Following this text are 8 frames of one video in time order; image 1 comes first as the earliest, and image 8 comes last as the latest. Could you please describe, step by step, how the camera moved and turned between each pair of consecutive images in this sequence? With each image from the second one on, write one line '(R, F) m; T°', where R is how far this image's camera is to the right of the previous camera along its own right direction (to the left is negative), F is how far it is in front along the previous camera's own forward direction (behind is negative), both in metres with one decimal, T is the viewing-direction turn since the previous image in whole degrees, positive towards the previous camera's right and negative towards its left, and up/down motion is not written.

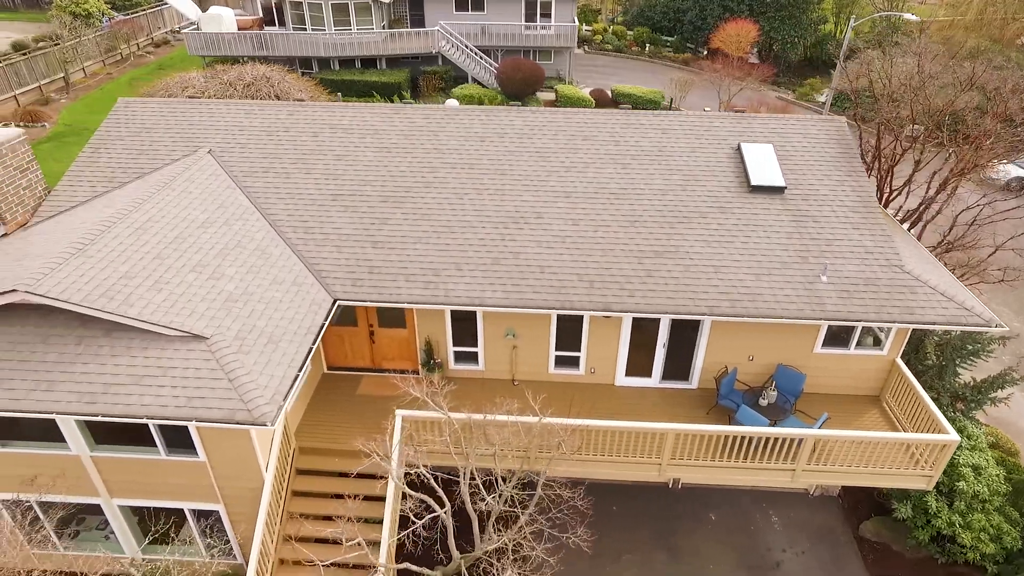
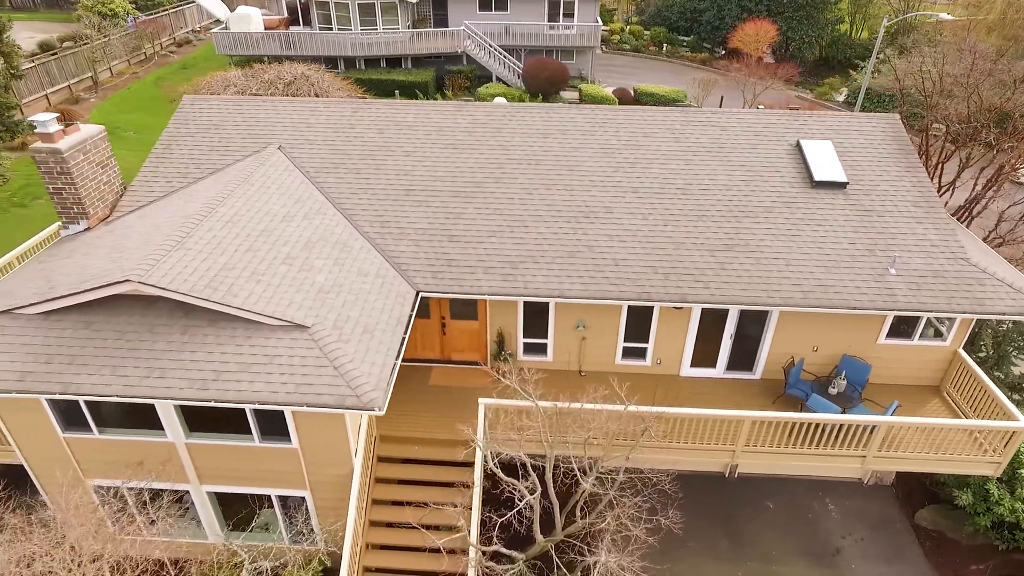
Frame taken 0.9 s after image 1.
(-1.5, -0.3) m; 0°
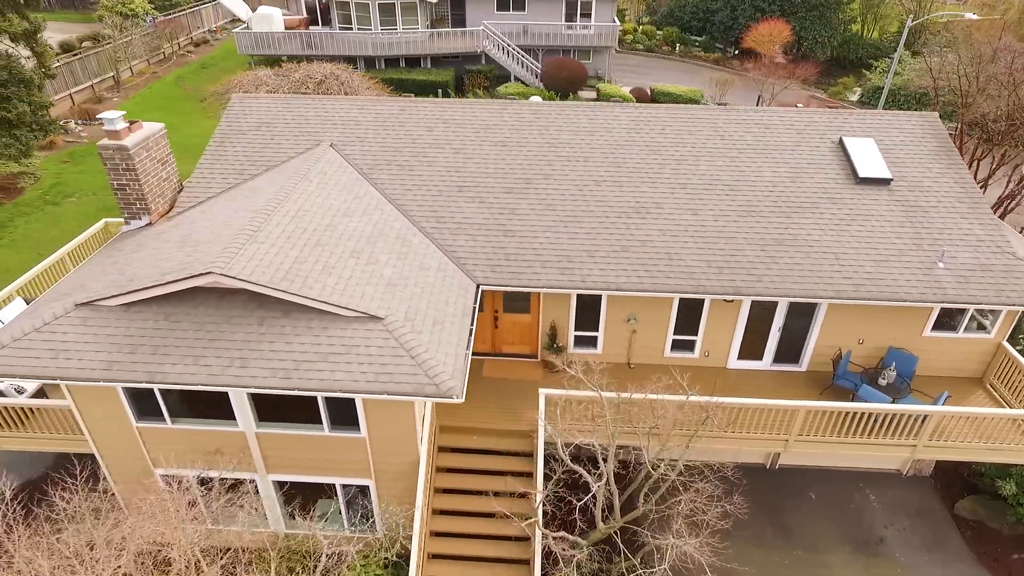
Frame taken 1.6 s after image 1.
(-1.2, -0.3) m; 0°
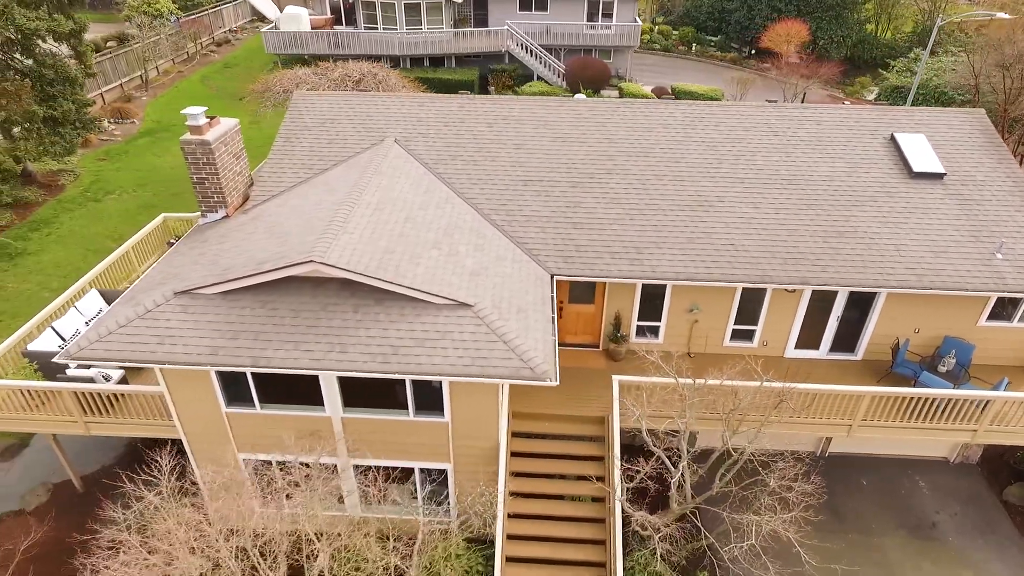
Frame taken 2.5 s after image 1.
(-1.5, -0.4) m; 0°
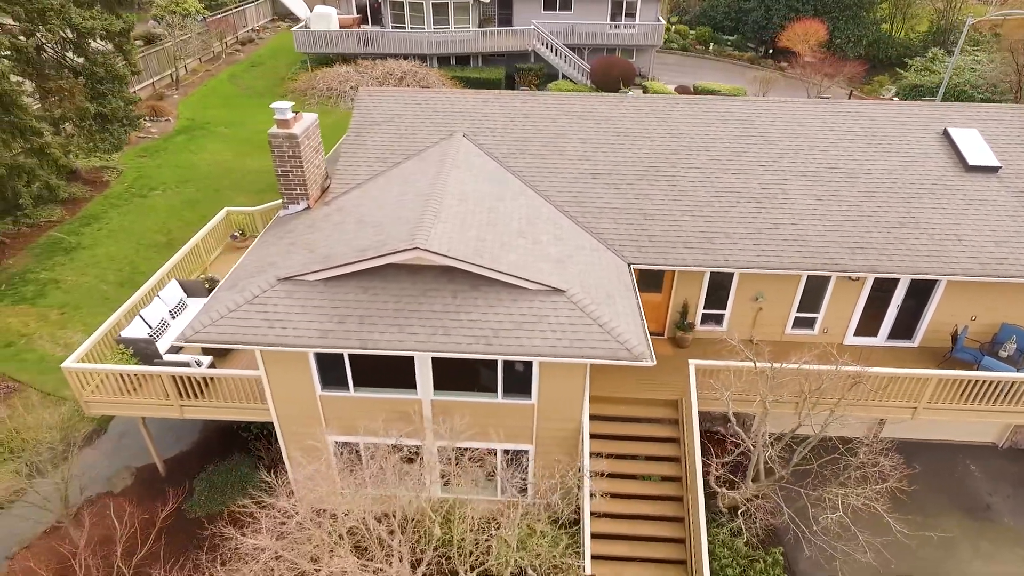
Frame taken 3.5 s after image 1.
(-1.7, -0.5) m; 0°
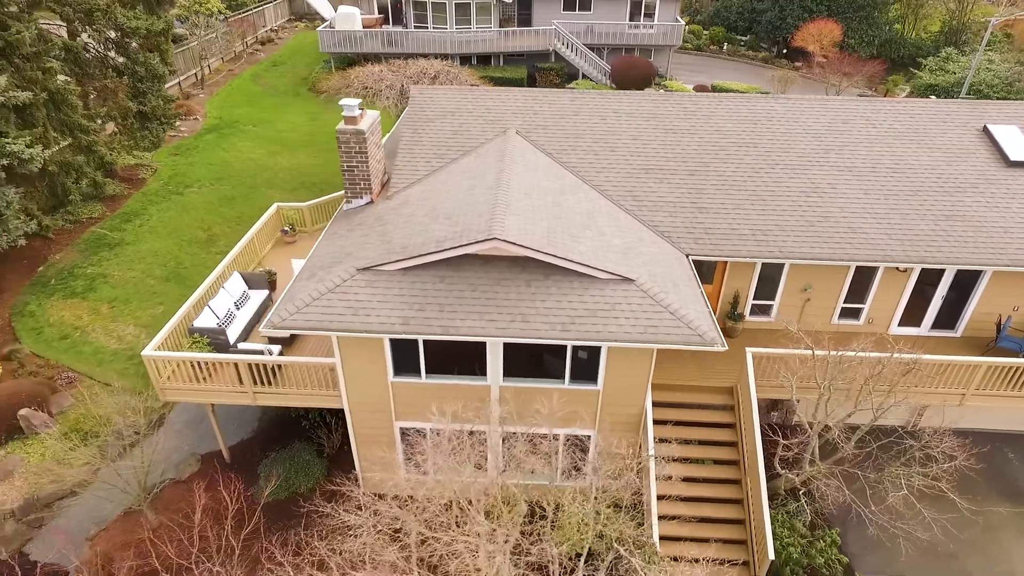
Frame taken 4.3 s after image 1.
(-1.4, -0.4) m; 0°
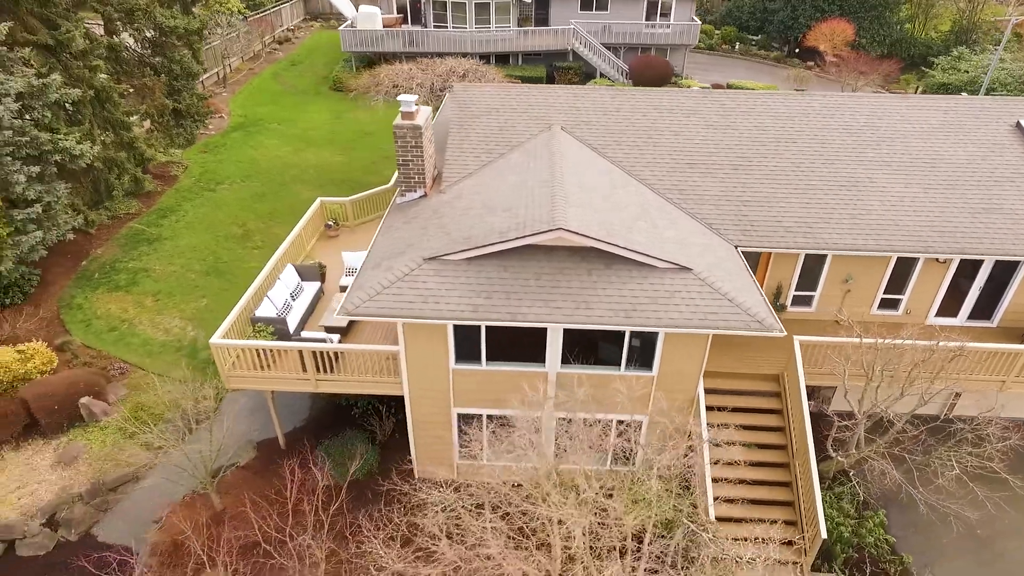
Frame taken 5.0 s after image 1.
(-1.3, -0.4) m; 0°
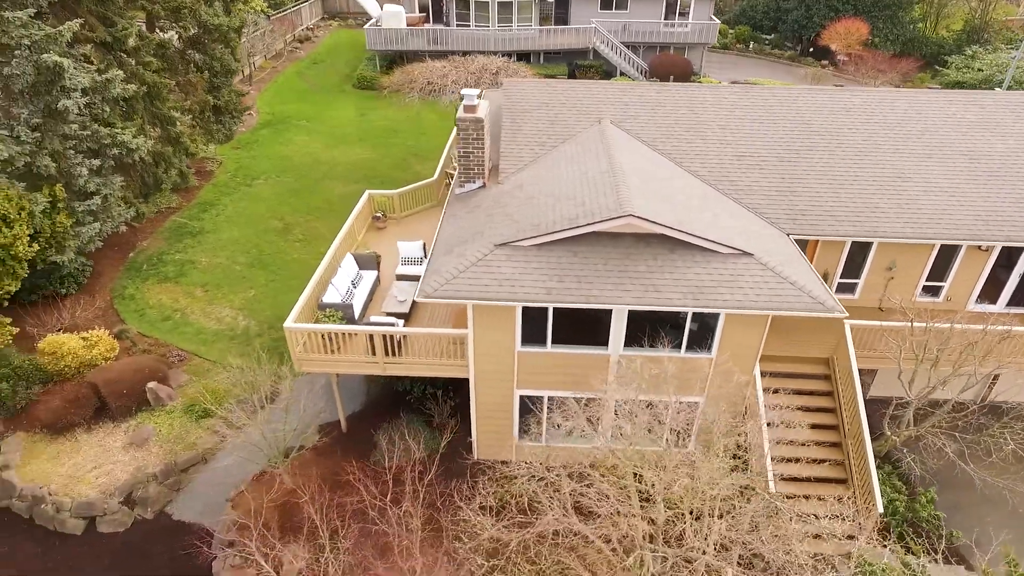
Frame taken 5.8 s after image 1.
(-1.4, -0.5) m; 0°
